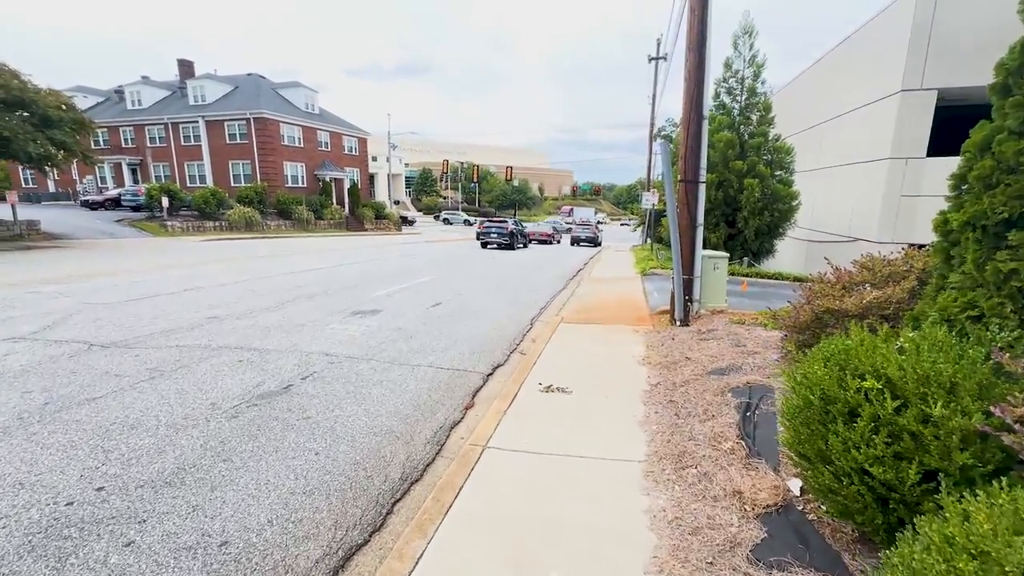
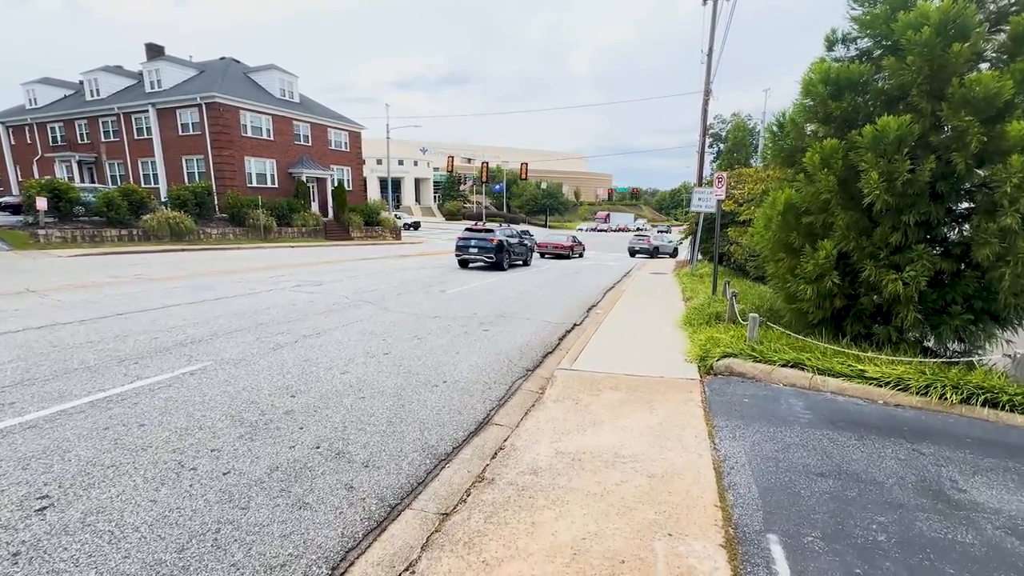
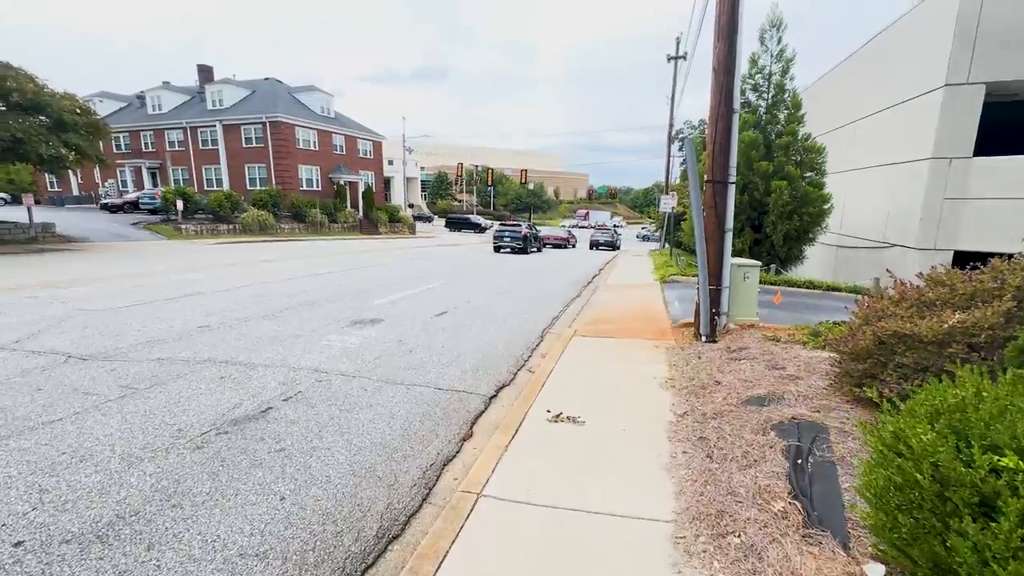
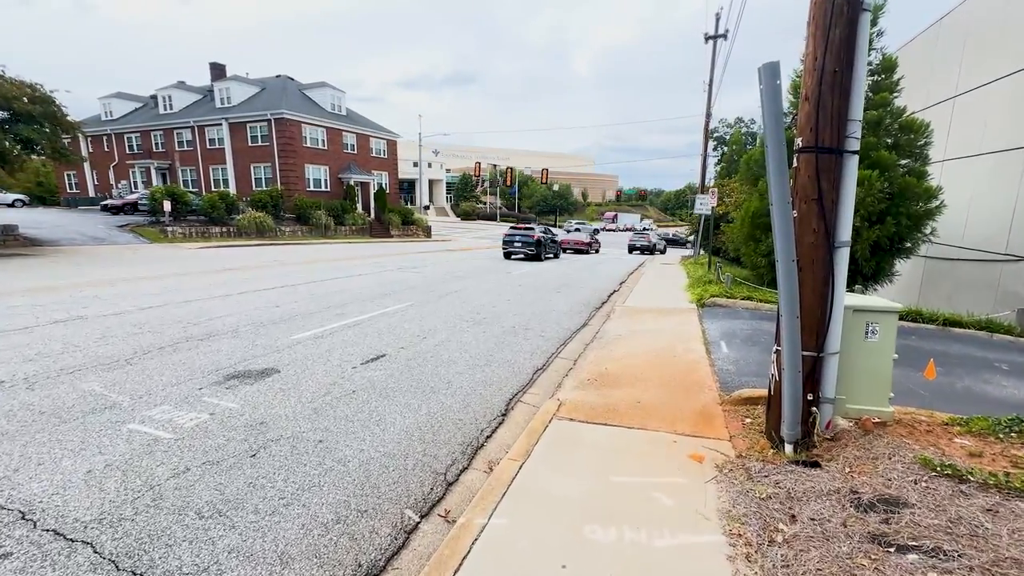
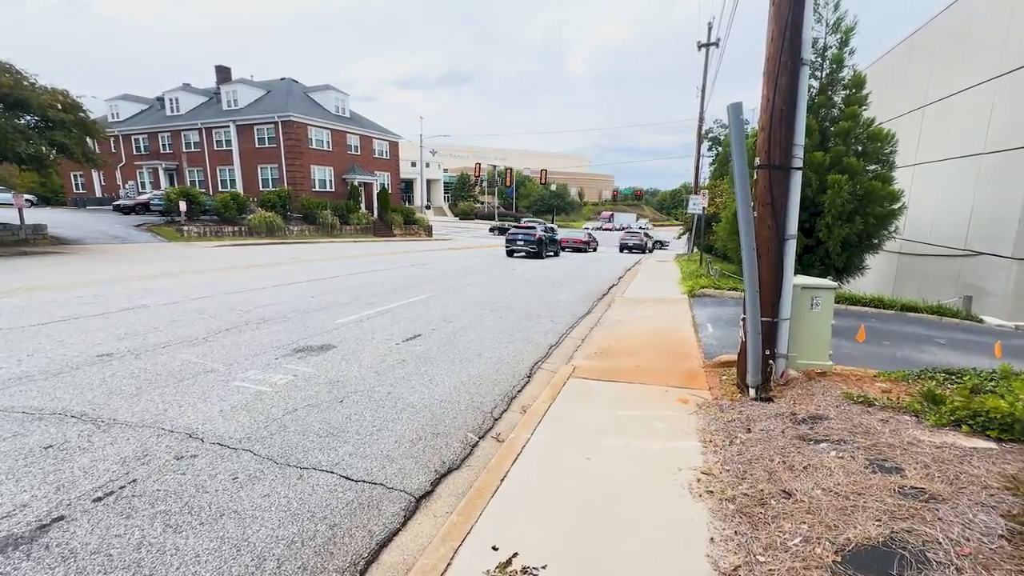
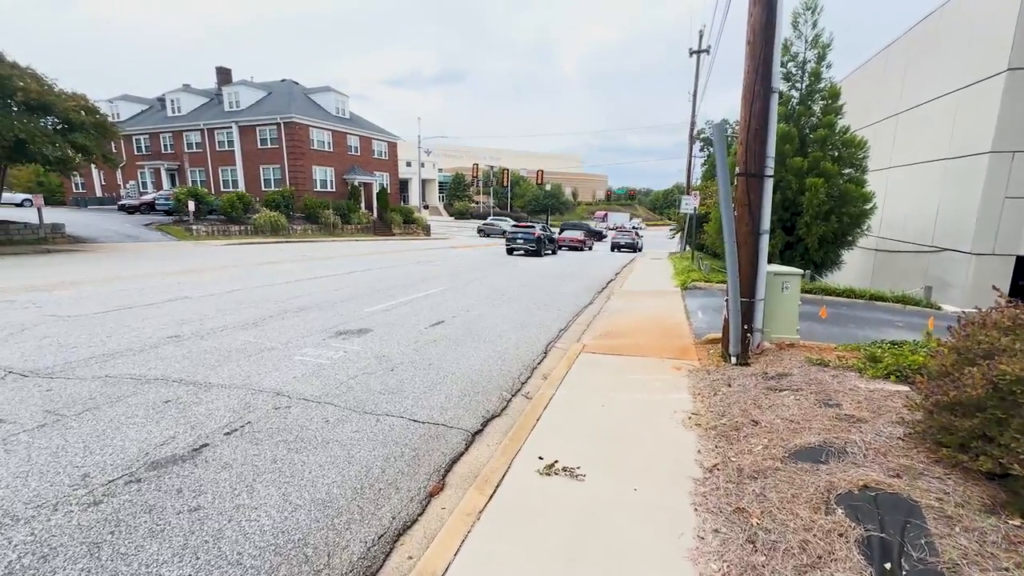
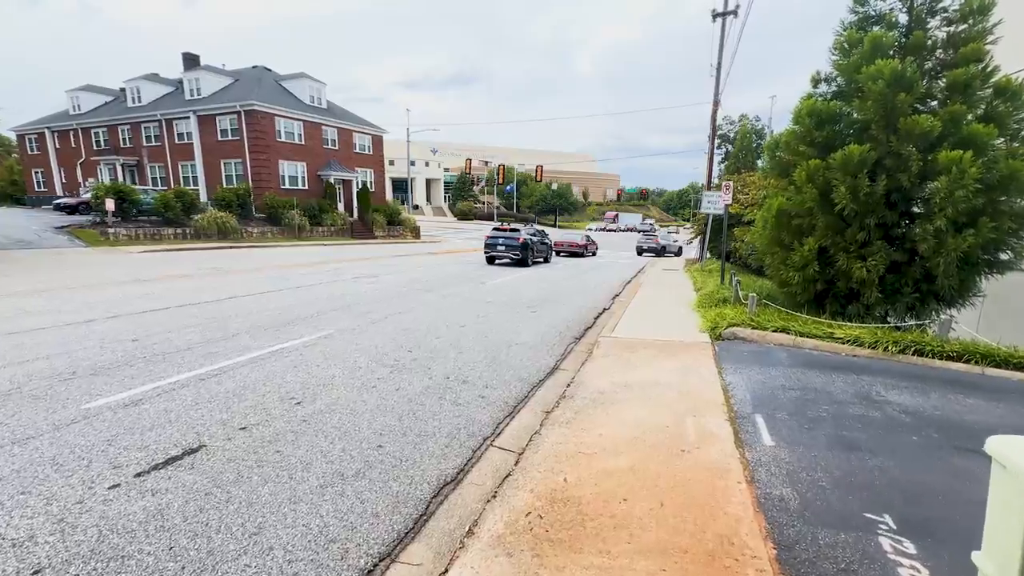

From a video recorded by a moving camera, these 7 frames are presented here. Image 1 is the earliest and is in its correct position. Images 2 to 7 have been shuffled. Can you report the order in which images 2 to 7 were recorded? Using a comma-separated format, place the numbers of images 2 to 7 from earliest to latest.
3, 6, 5, 4, 7, 2
